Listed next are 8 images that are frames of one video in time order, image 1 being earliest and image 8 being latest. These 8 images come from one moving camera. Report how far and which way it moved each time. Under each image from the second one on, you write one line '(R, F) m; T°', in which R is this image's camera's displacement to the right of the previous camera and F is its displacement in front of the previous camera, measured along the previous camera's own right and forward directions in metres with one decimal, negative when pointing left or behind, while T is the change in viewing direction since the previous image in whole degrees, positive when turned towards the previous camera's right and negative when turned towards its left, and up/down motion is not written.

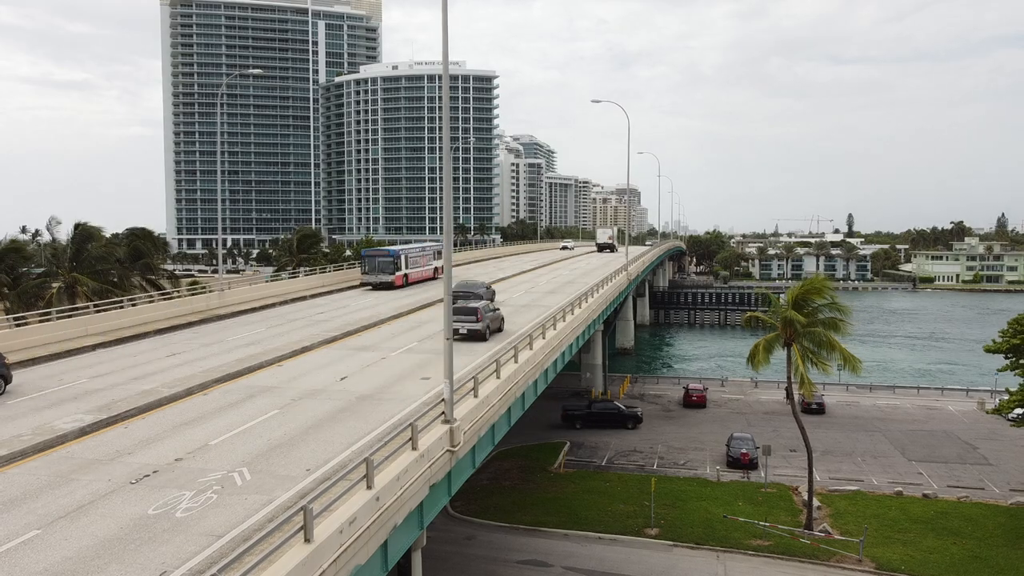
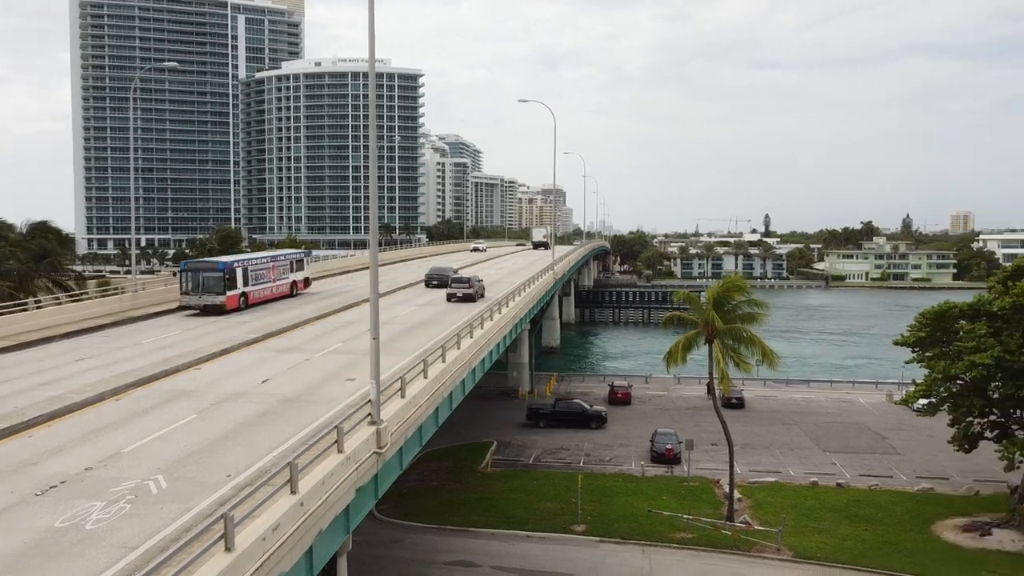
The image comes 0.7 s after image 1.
(0.0, +0.1) m; +5°
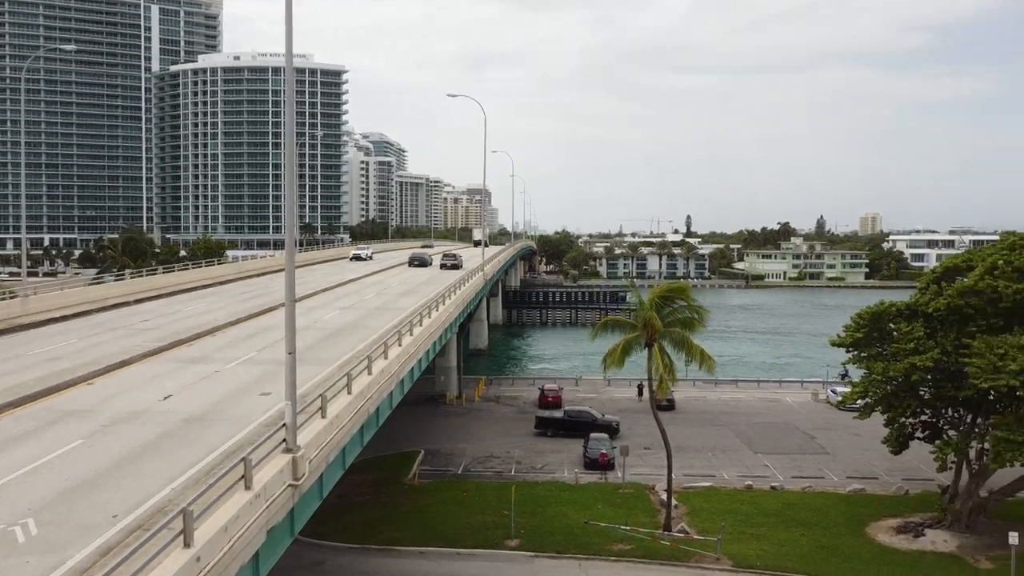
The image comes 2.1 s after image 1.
(-0.1, +1.3) m; +5°
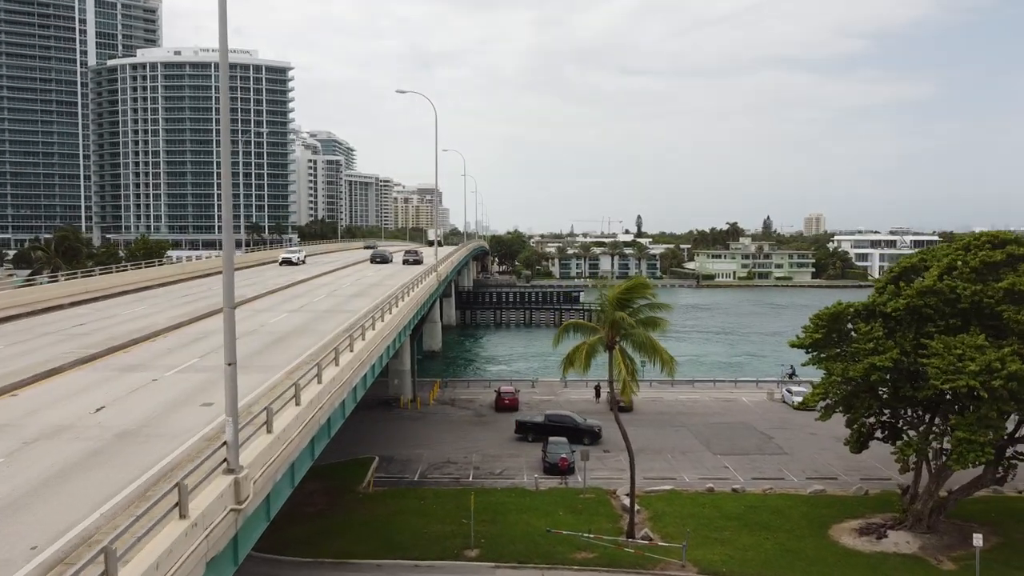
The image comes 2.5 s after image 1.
(-0.2, +0.9) m; +3°
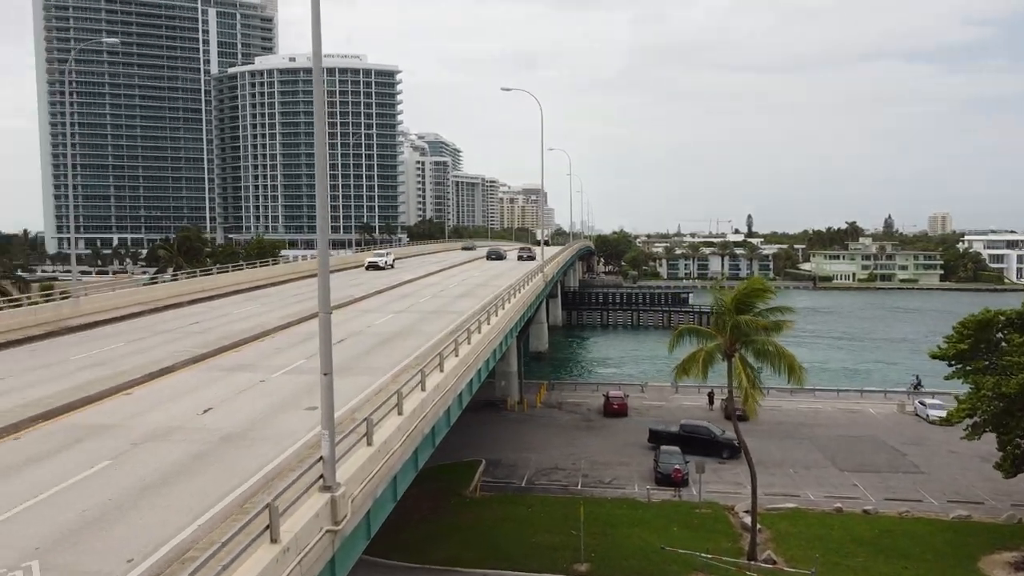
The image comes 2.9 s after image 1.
(-0.3, +1.1) m; -7°
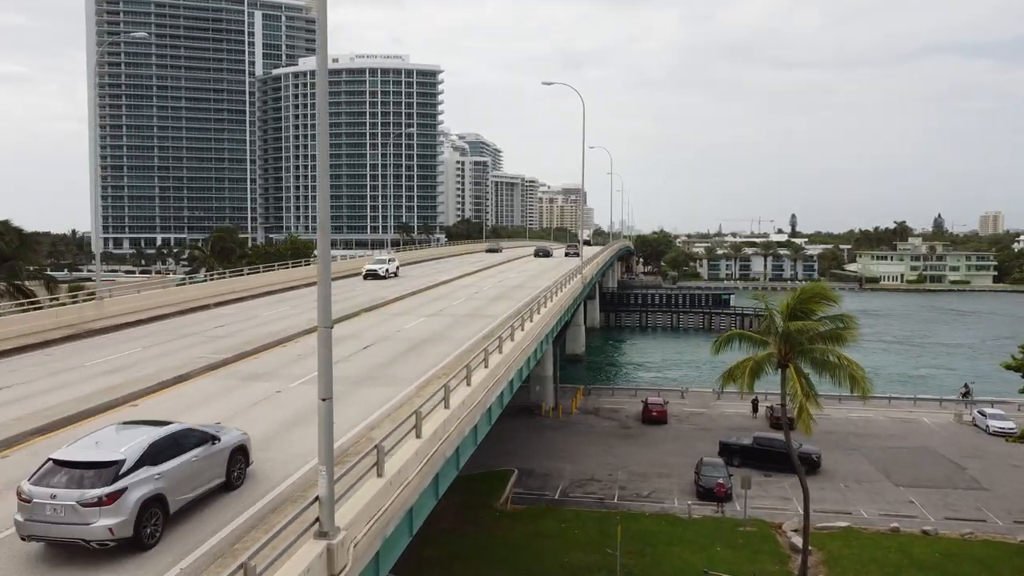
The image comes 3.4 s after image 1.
(+0.1, +1.2) m; -3°
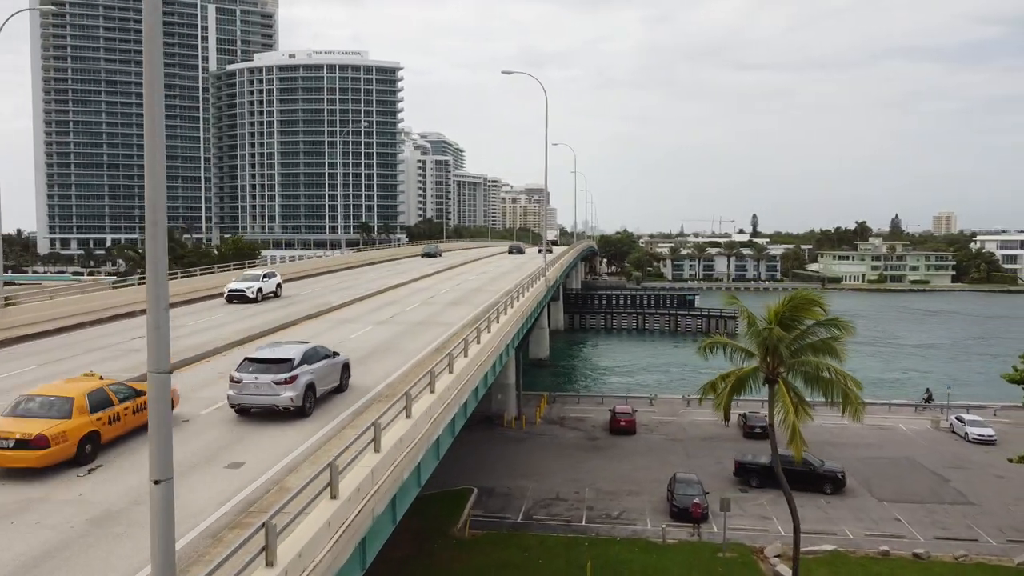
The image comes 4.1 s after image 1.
(+0.2, +2.4) m; +3°
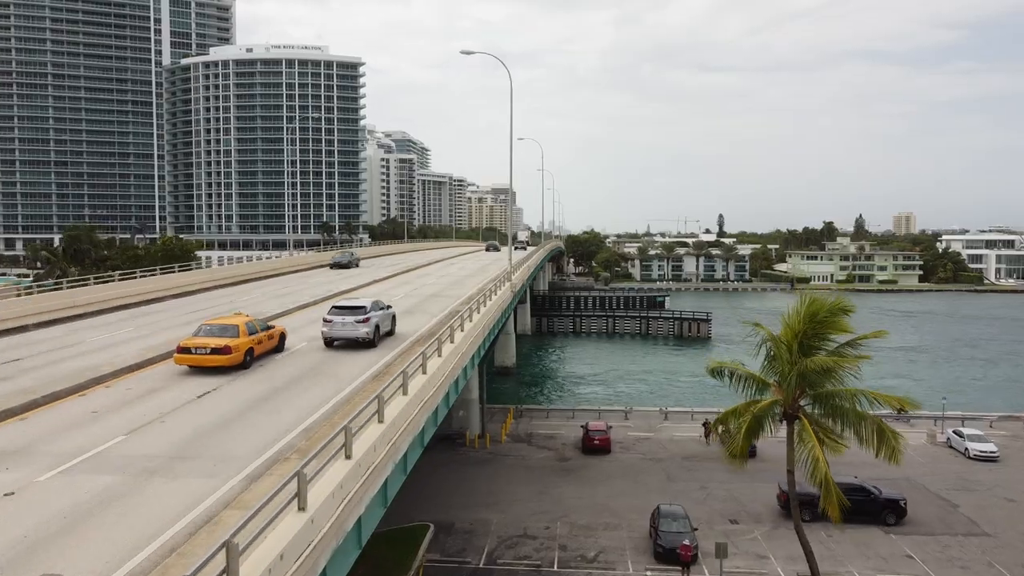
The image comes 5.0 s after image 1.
(+0.2, +3.6) m; +2°
